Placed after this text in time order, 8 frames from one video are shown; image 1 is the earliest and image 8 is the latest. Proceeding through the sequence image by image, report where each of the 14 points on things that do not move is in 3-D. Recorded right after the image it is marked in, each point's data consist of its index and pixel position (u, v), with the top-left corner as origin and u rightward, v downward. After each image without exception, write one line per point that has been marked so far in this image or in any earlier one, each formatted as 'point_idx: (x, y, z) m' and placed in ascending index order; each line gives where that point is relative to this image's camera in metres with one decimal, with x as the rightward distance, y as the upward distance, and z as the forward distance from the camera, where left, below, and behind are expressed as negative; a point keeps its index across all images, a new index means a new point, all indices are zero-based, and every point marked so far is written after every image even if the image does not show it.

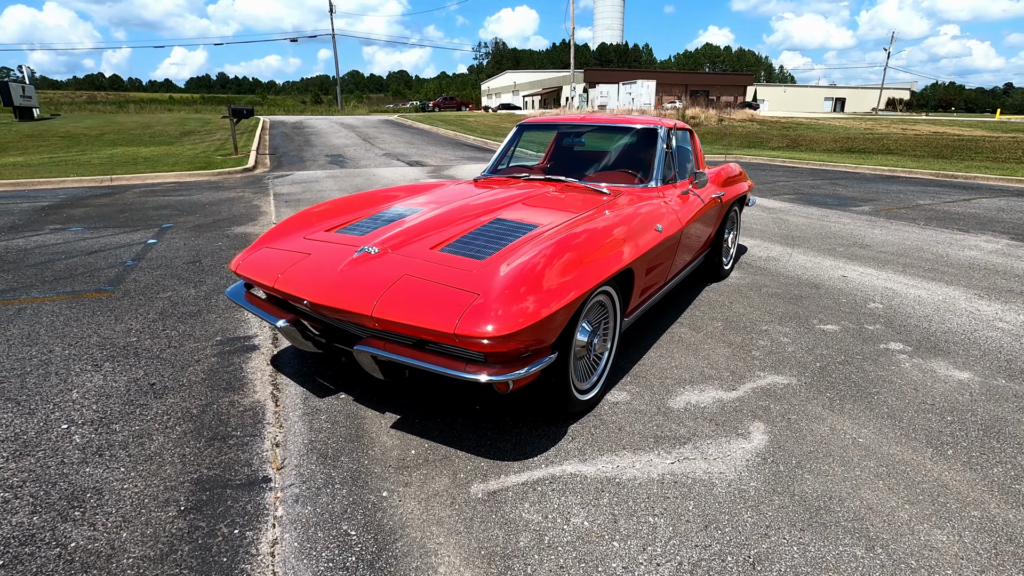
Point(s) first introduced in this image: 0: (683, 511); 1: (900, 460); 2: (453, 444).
0: (+0.7, -0.9, +2.1) m
1: (+1.7, -0.8, +2.4) m
2: (-0.3, -0.7, +2.5) m
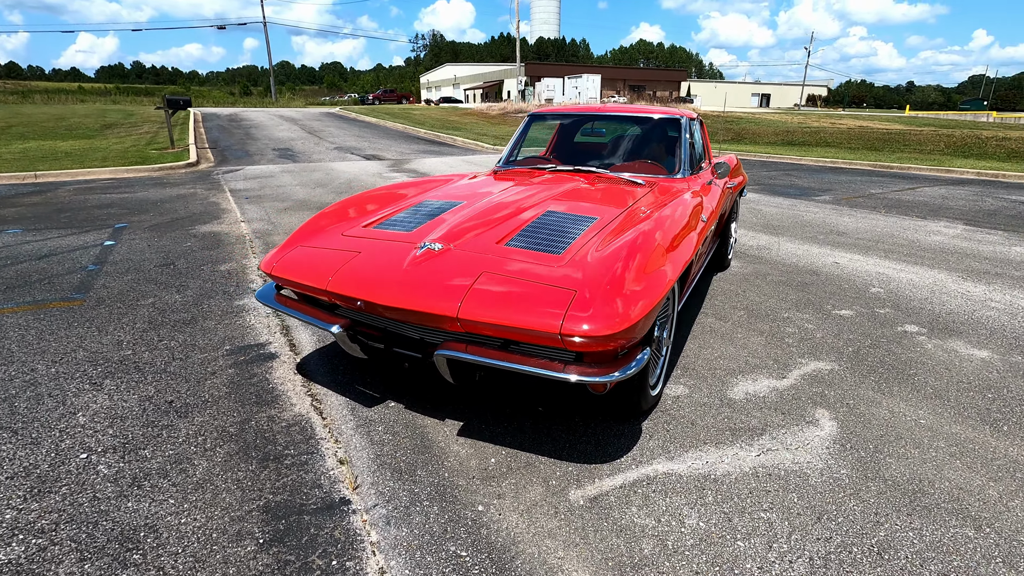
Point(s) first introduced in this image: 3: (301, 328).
0: (+1.1, -0.8, +2.0) m
1: (+2.1, -0.7, +2.4) m
2: (+0.1, -0.7, +2.4) m
3: (-1.4, -0.3, +3.6) m
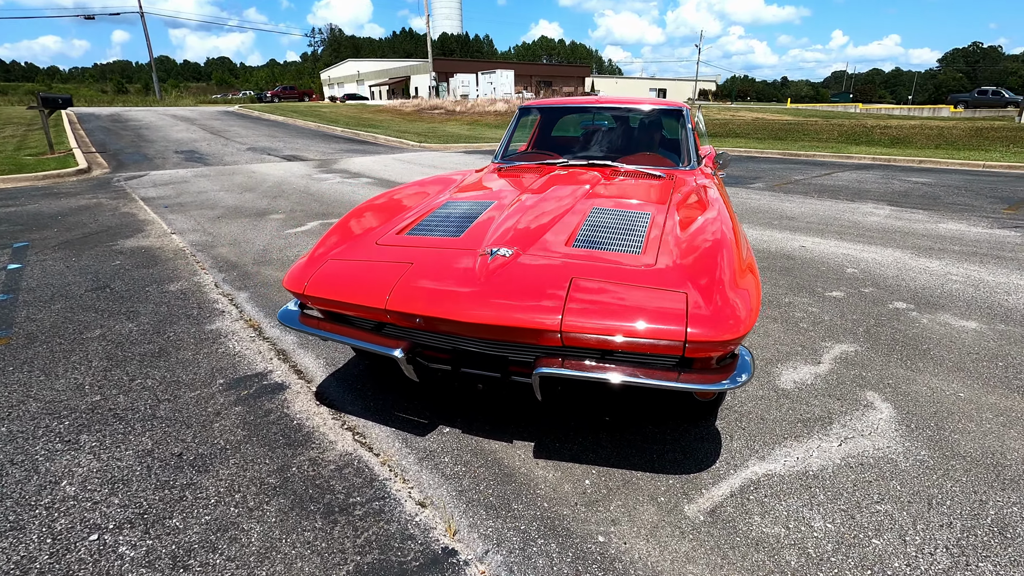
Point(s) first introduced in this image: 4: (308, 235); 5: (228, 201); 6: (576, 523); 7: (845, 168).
0: (+1.5, -0.8, +2.0) m
1: (+2.4, -0.6, +2.6) m
2: (+0.4, -0.7, +2.2) m
3: (-1.2, -0.4, +3.2) m
4: (-2.3, +0.6, +6.1) m
5: (-4.4, +1.3, +8.2) m
6: (+0.2, -0.8, +1.9) m
7: (+7.0, +2.5, +11.3) m
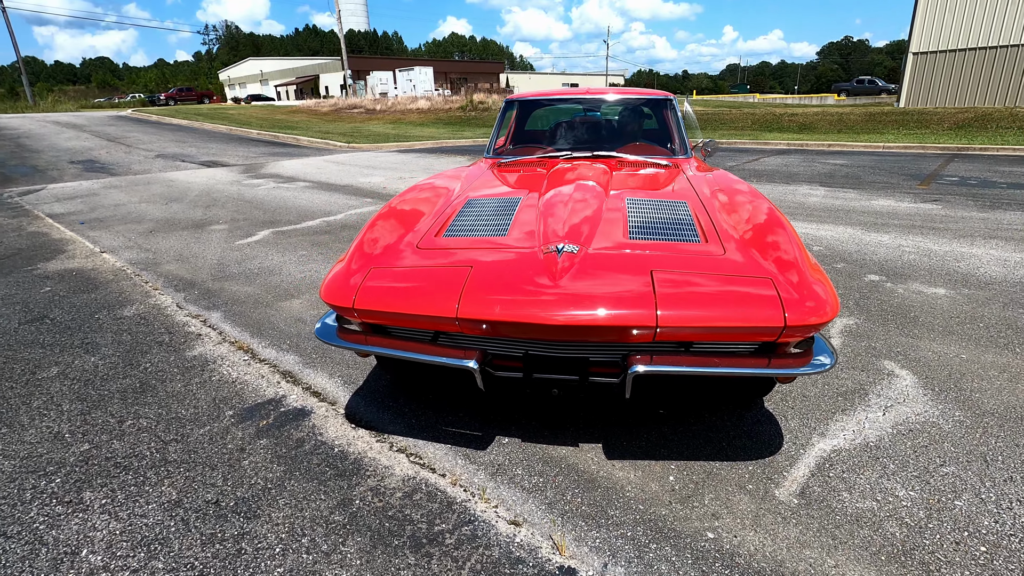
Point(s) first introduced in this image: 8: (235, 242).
0: (+1.8, -0.7, +2.1) m
1: (+2.6, -0.4, +2.8) m
2: (+0.7, -0.7, +2.2) m
3: (-1.1, -0.5, +2.9) m
4: (-2.6, +0.5, +5.6) m
5: (-5.0, +1.0, +7.5) m
6: (+0.6, -0.8, +1.8) m
7: (+5.8, +3.0, +12.1) m
8: (-3.0, +0.5, +5.8) m
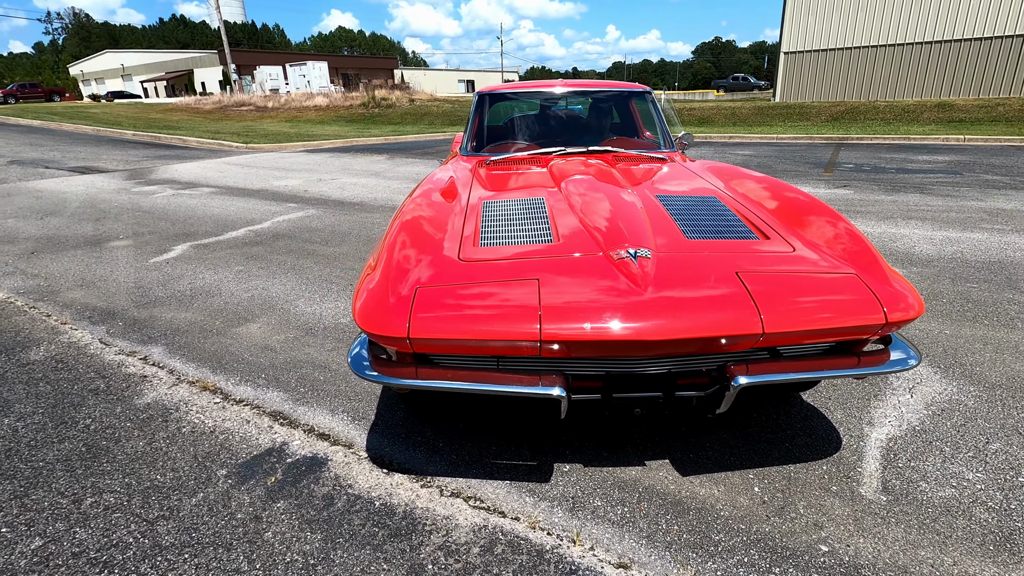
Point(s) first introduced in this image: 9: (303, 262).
0: (+2.0, -0.6, +2.2) m
1: (+2.7, -0.3, +3.0) m
2: (+1.0, -0.7, +2.1) m
3: (-1.0, -0.6, +2.5) m
4: (-3.0, +0.2, +4.9) m
5: (-5.7, +0.7, +6.3) m
6: (+0.9, -0.8, +1.7) m
7: (+4.0, +3.3, +12.7) m
8: (-3.4, +0.3, +5.0) m
9: (-1.9, +0.2, +4.8) m
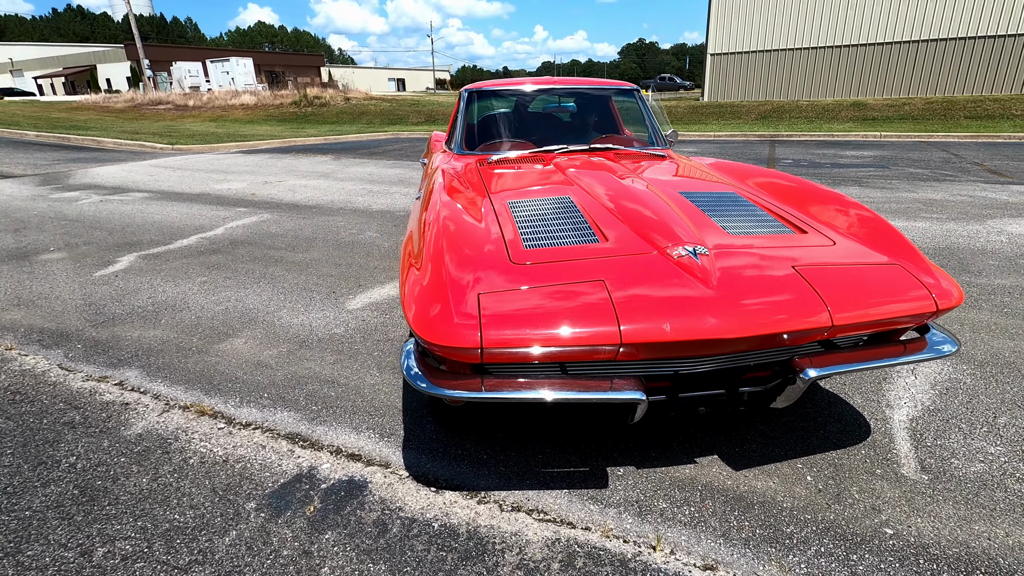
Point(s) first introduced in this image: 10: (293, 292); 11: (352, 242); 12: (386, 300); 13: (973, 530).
0: (+2.2, -0.5, +2.4) m
1: (+2.7, -0.2, +3.3) m
2: (+1.2, -0.6, +2.1) m
3: (-0.8, -0.6, +2.3) m
4: (-3.1, +0.1, +4.5) m
5: (-6.0, +0.5, +5.6) m
6: (+1.1, -0.8, +1.8) m
7: (+2.8, +3.5, +13.0) m
8: (-3.5, +0.1, +4.5) m
9: (-2.0, +0.2, +4.5) m
10: (-1.6, 0.0, +3.9) m
11: (-1.6, +0.5, +5.3) m
12: (-0.9, -0.1, +3.8) m
13: (+1.5, -0.8, +1.7) m
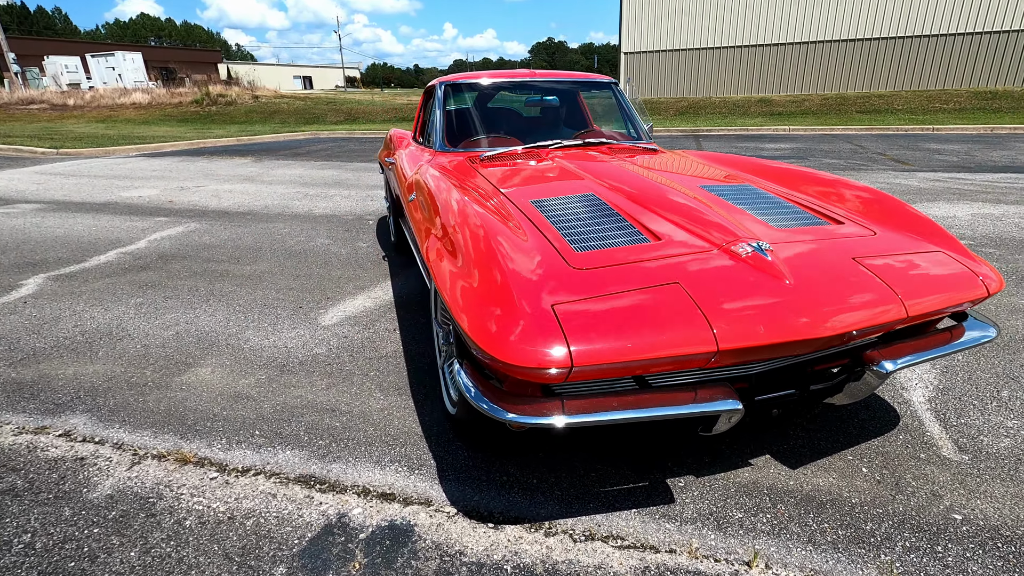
0: (+2.3, -0.4, +2.5) m
1: (+2.7, -0.1, +3.5) m
2: (+1.3, -0.6, +2.1) m
3: (-0.6, -0.7, +2.0) m
4: (-3.3, -0.1, +3.8) m
5: (-6.3, +0.1, +4.5) m
6: (+1.4, -0.7, +1.8) m
7: (+1.1, +3.6, +13.0) m
8: (-3.7, -0.1, +3.8) m
9: (-2.2, 0.0, +4.0) m
10: (-1.7, -0.1, +3.5) m
11: (-1.9, +0.3, +4.8) m
12: (-1.0, -0.2, +3.4) m
13: (+1.7, -0.7, +1.8) m
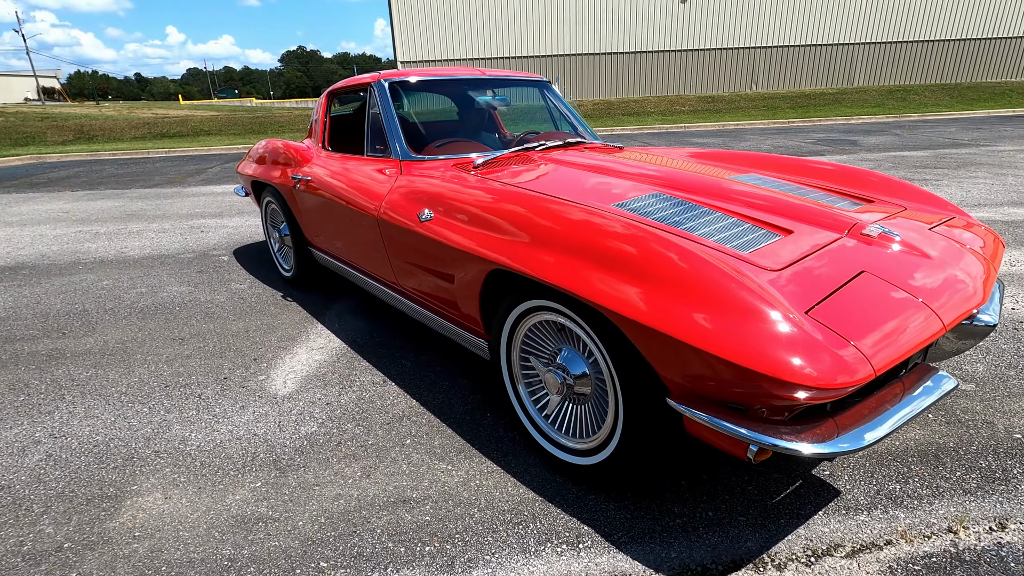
0: (+2.4, -0.2, +3.1) m
1: (+2.3, +0.2, +4.1) m
2: (+1.7, -0.5, +2.4) m
3: (-0.1, -0.8, +1.5) m
4: (-3.3, -0.7, +2.2) m
5: (-6.3, -1.0, +1.7) m
6: (+1.9, -0.6, +2.0) m
7: (-3.2, +3.1, +12.4) m
8: (-3.6, -0.8, +2.0) m
9: (-2.3, -0.4, +2.8) m
10: (-1.7, -0.5, +2.5) m
11: (-2.4, -0.1, +3.7) m
12: (-1.0, -0.4, +2.7) m
13: (+2.2, -0.5, +2.2) m
